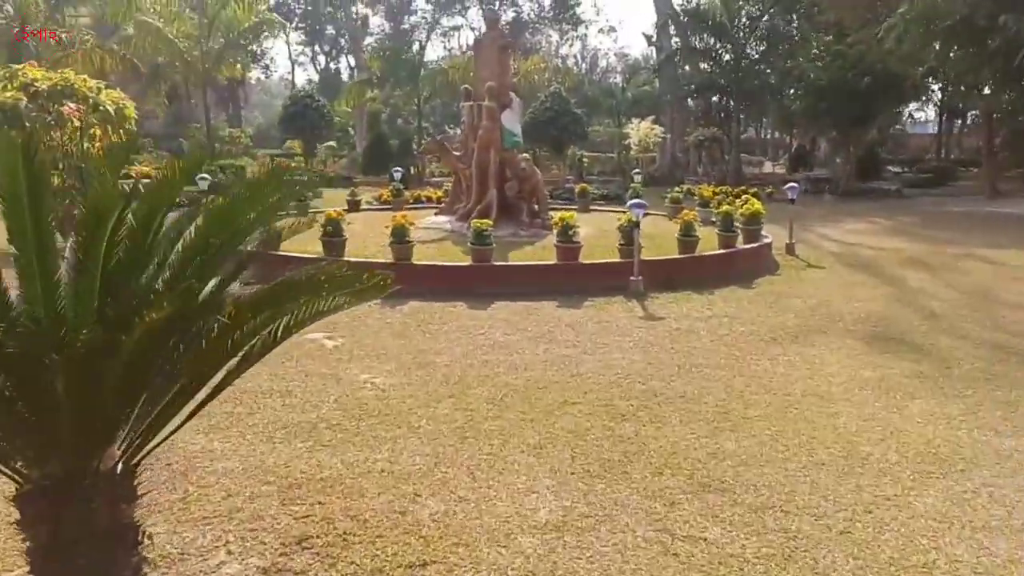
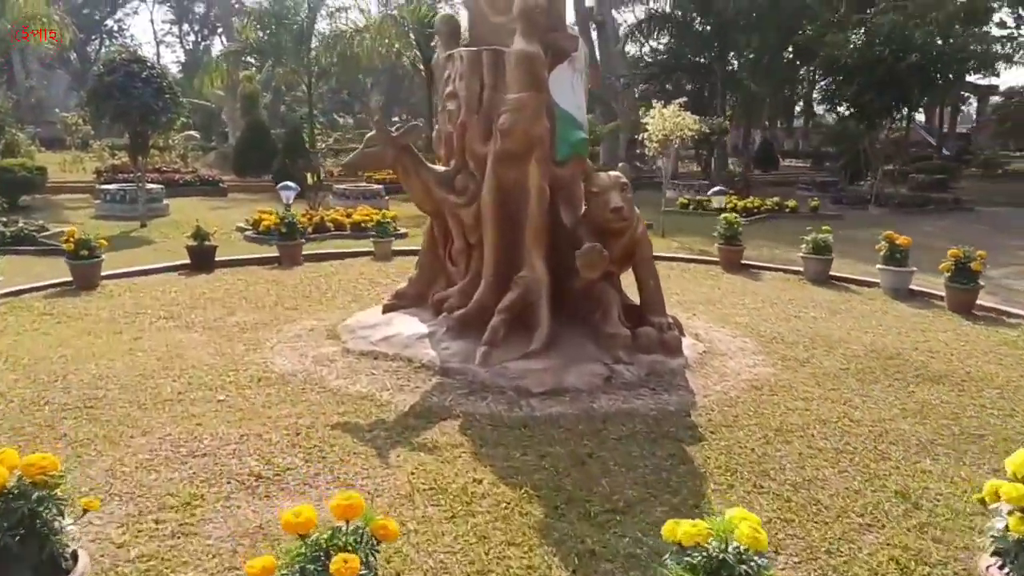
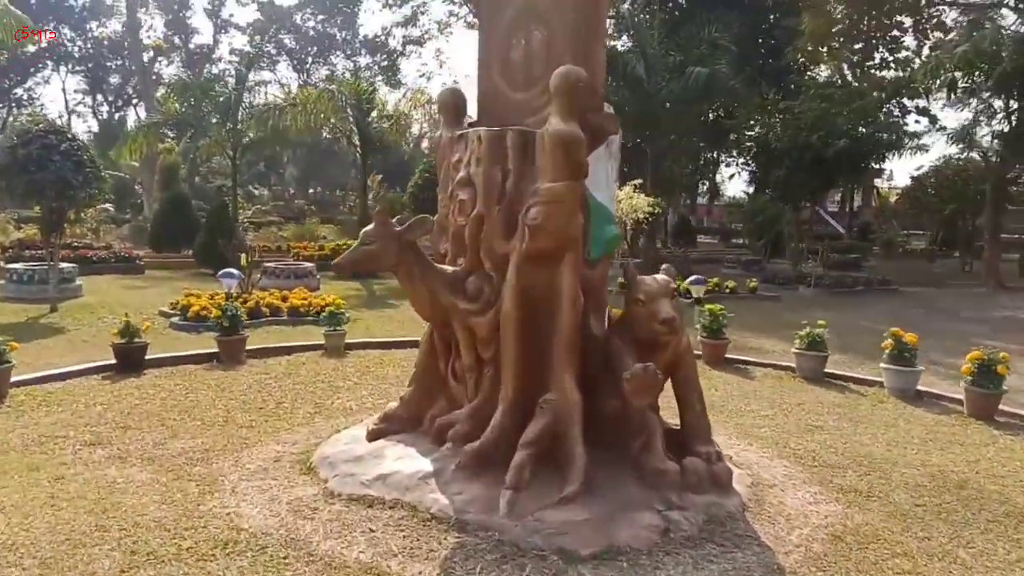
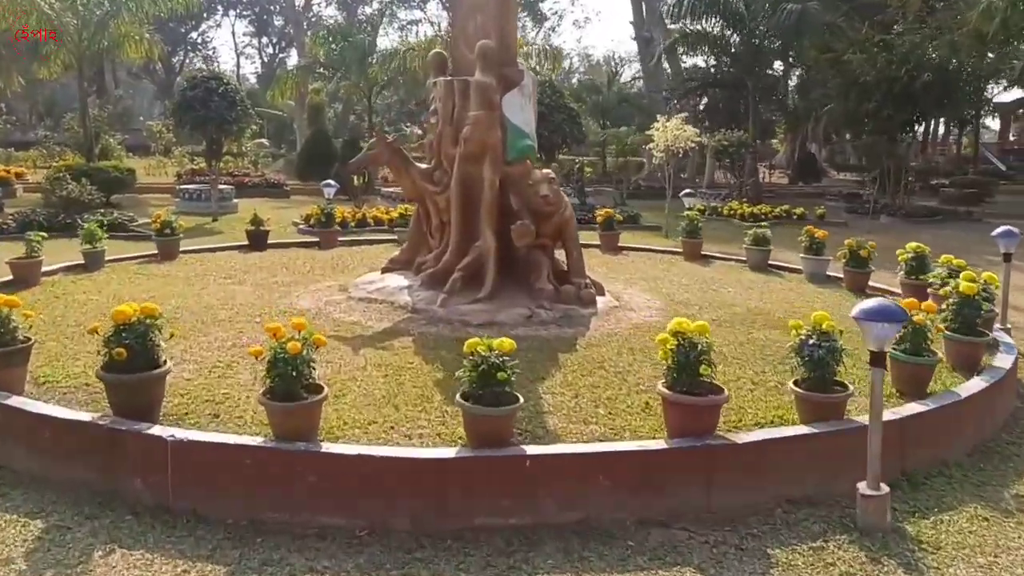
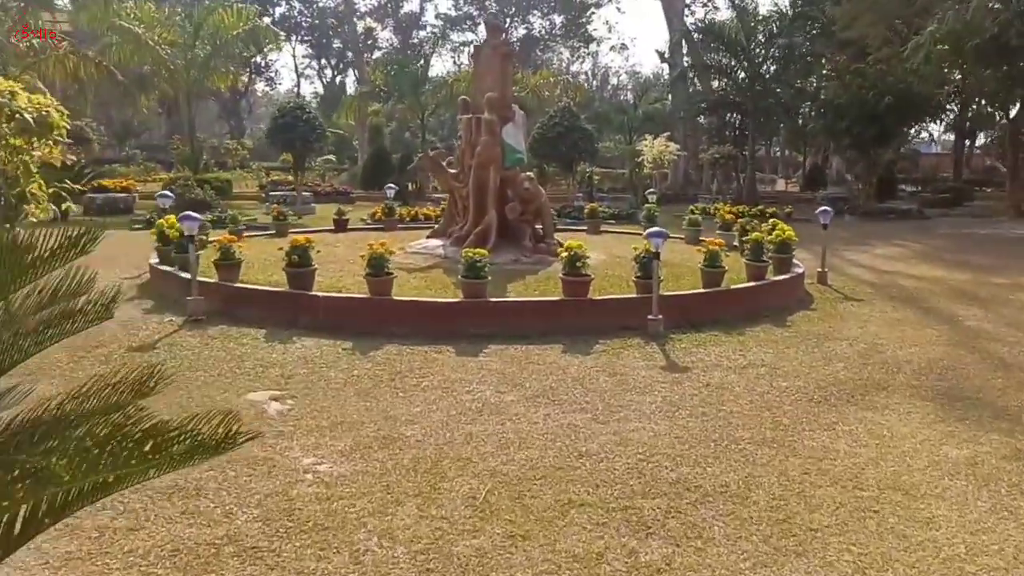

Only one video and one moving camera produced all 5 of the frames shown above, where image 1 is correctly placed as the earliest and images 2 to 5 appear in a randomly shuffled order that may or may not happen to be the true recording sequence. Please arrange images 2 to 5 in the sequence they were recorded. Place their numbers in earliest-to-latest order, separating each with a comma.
5, 4, 2, 3
